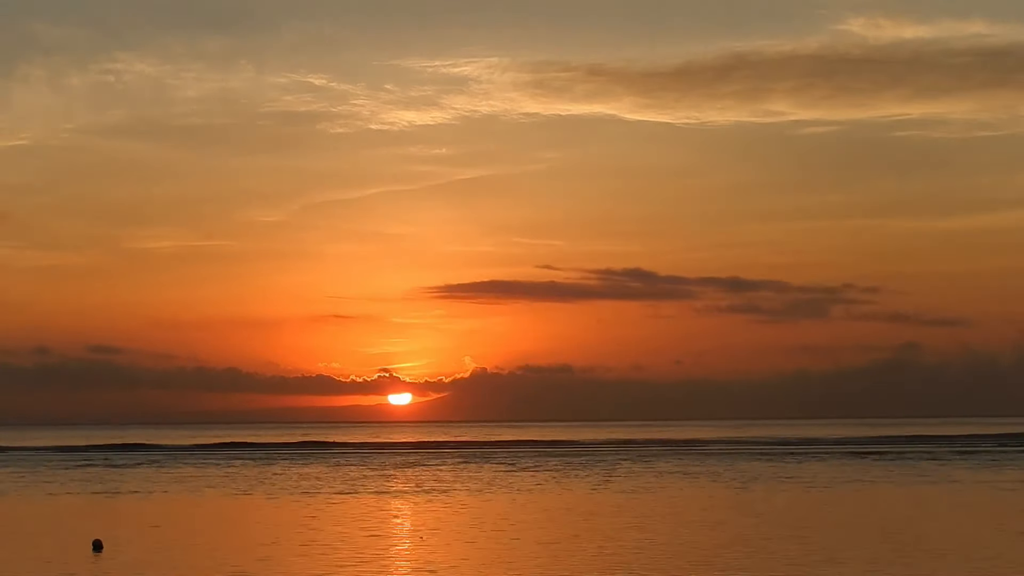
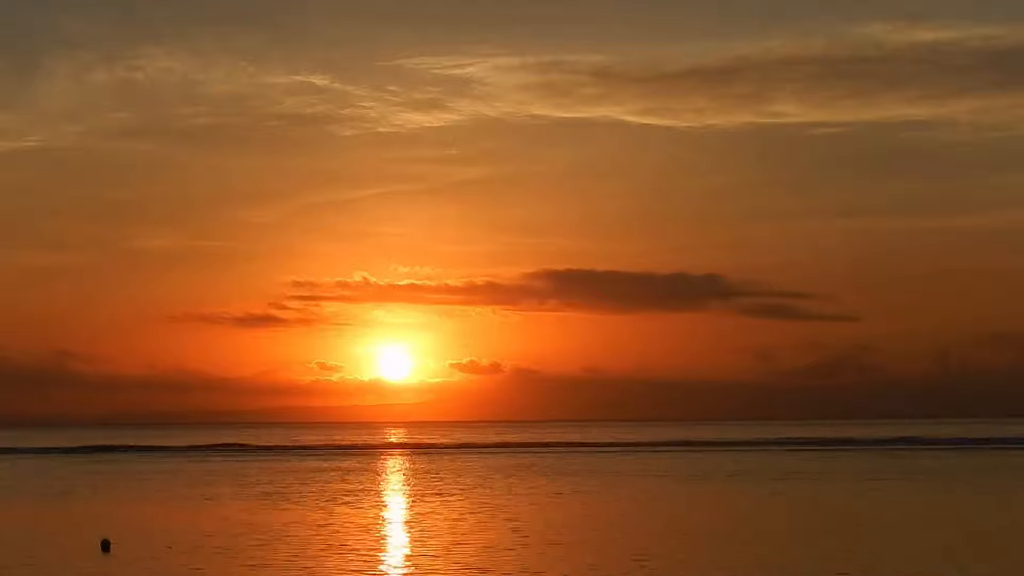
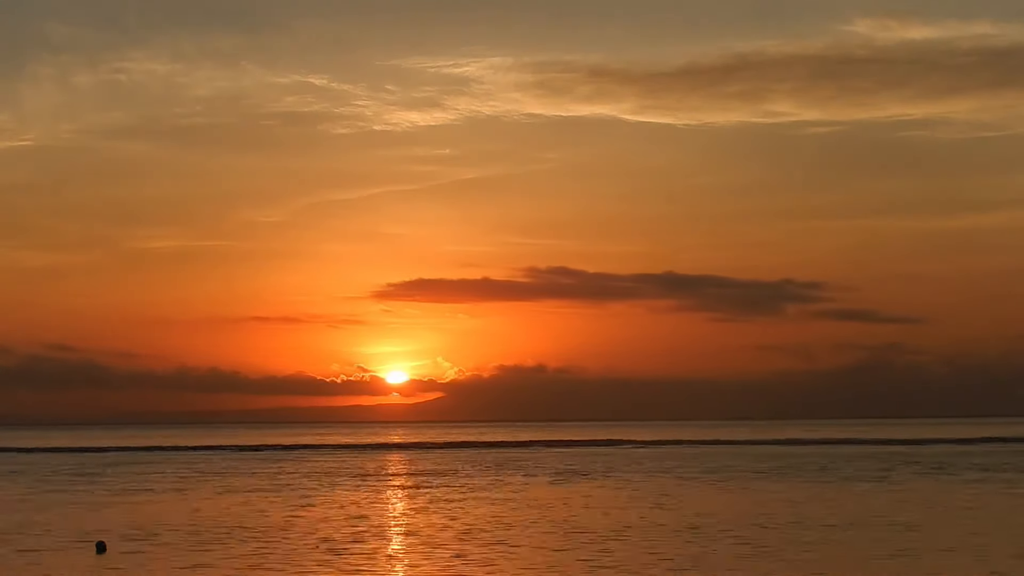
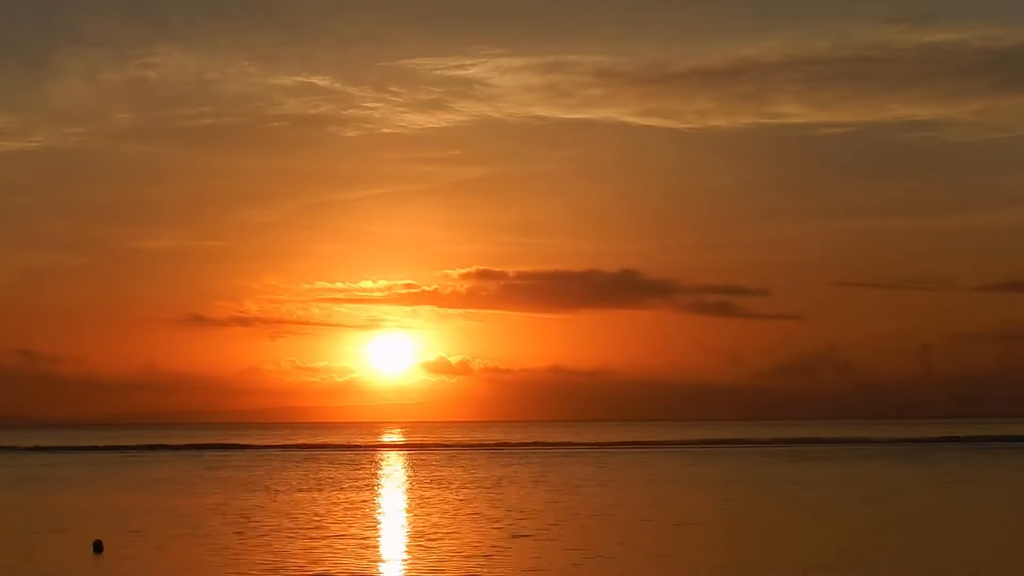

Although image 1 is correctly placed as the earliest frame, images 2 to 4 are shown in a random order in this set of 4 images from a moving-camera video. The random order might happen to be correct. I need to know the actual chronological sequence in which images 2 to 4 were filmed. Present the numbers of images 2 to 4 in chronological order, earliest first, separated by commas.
3, 2, 4
